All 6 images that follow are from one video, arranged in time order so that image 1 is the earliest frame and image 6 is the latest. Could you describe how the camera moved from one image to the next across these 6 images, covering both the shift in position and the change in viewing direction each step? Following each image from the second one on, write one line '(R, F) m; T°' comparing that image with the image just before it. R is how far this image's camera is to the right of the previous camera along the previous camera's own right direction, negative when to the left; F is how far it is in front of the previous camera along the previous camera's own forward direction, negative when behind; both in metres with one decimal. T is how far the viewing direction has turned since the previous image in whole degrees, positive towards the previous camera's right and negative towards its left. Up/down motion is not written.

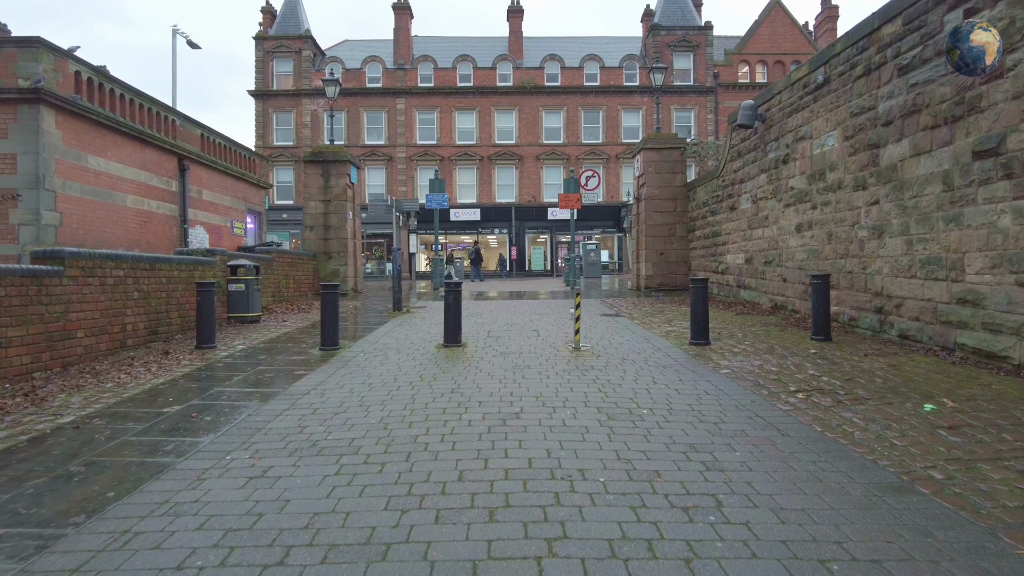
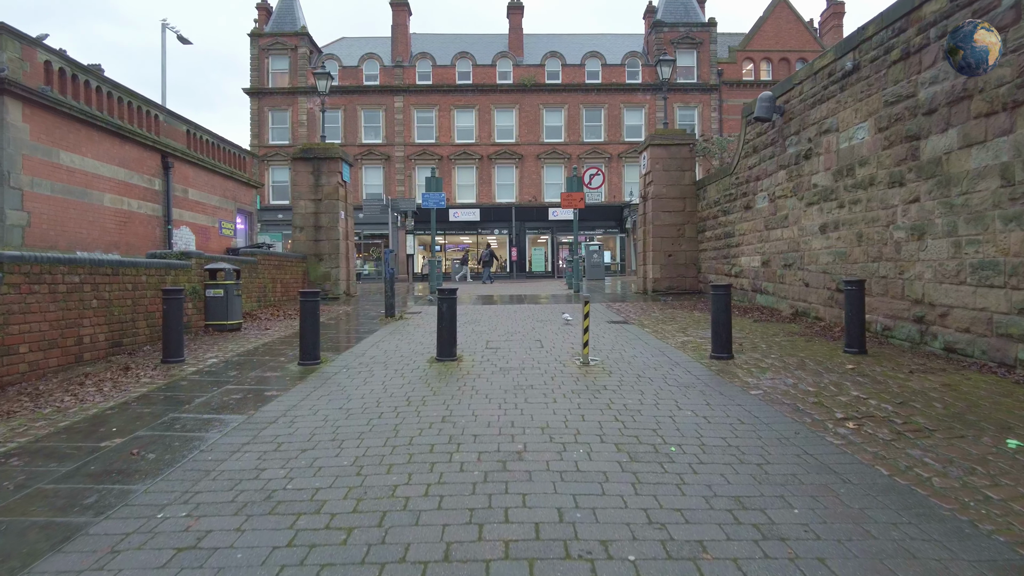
(0.0, +0.8) m; 0°
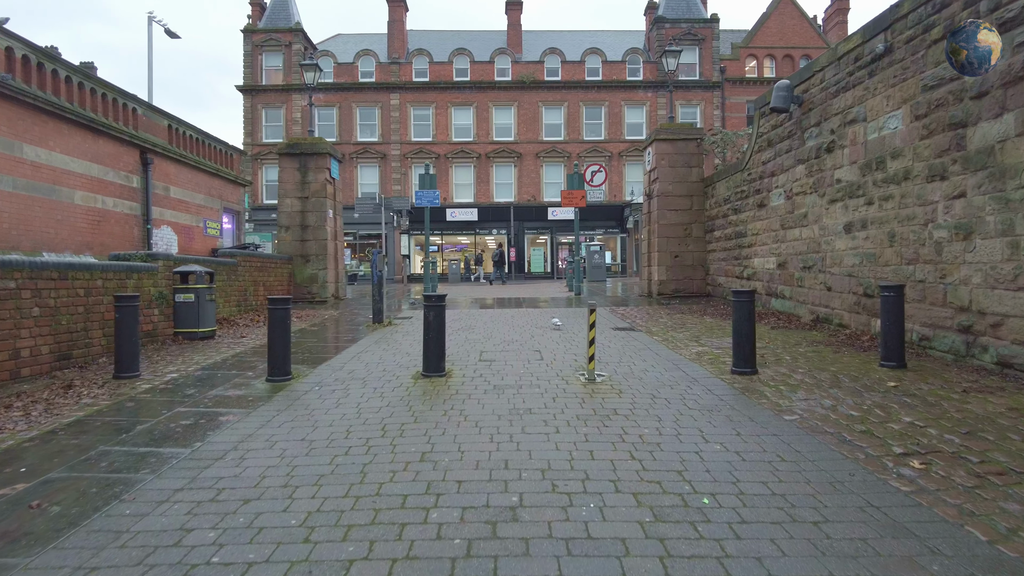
(0.0, +0.8) m; 0°
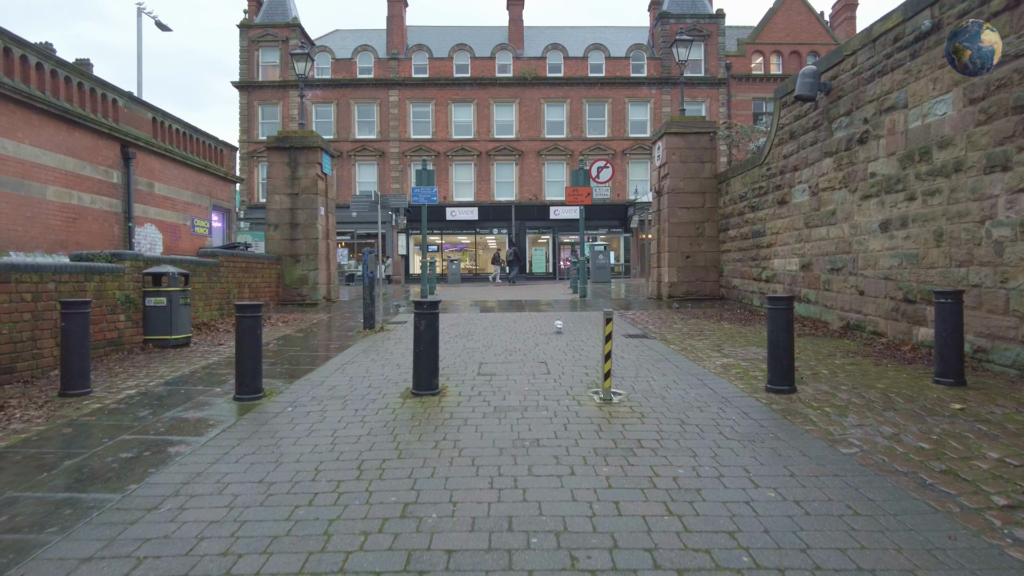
(0.0, +0.8) m; 0°
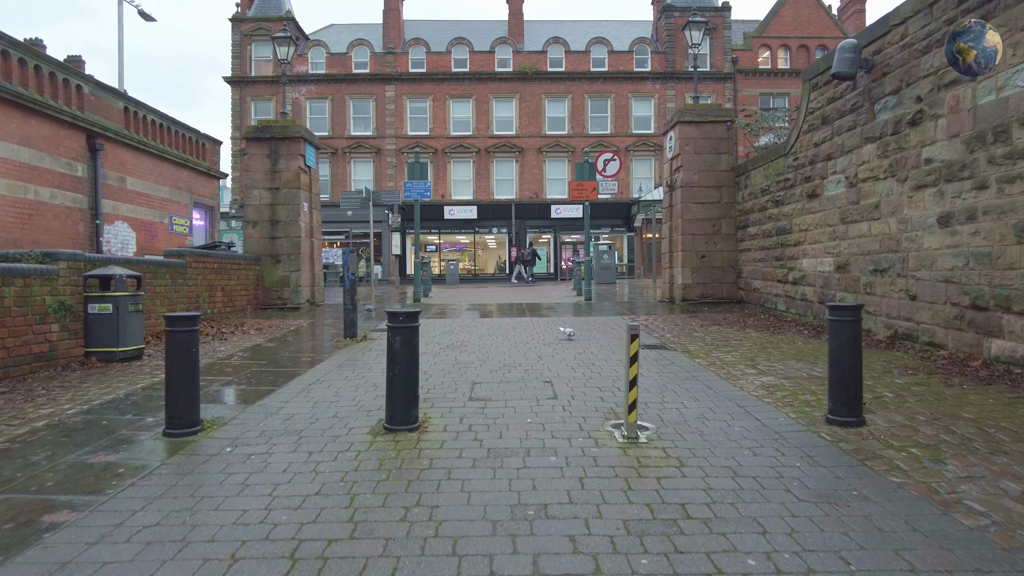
(0.0, +1.1) m; 0°
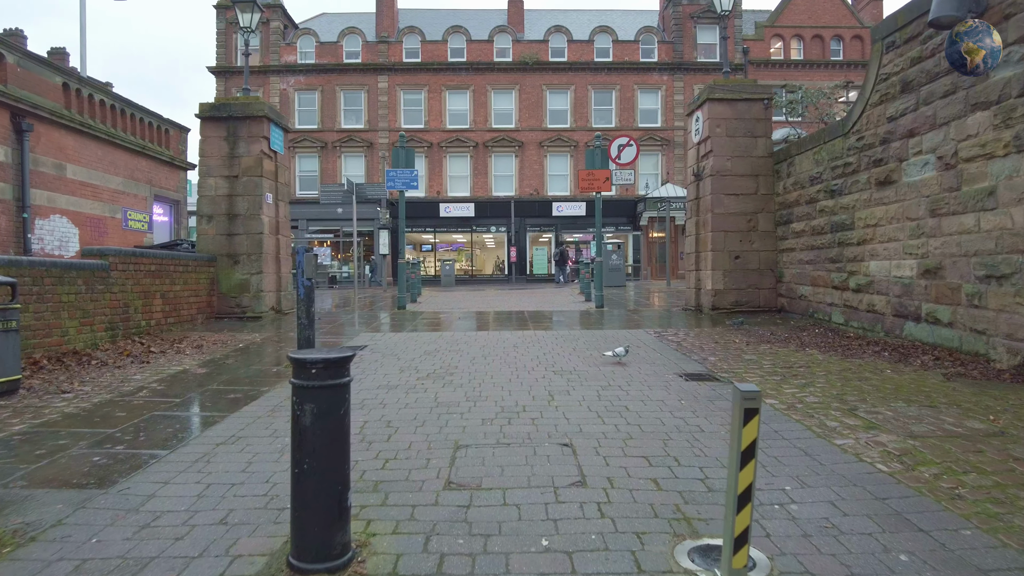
(0.0, +1.9) m; 0°
